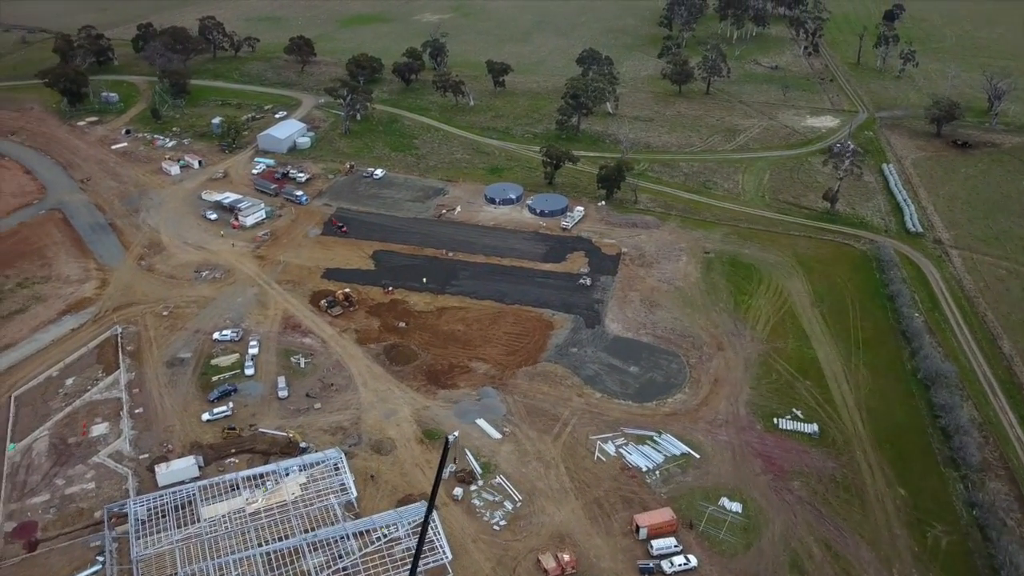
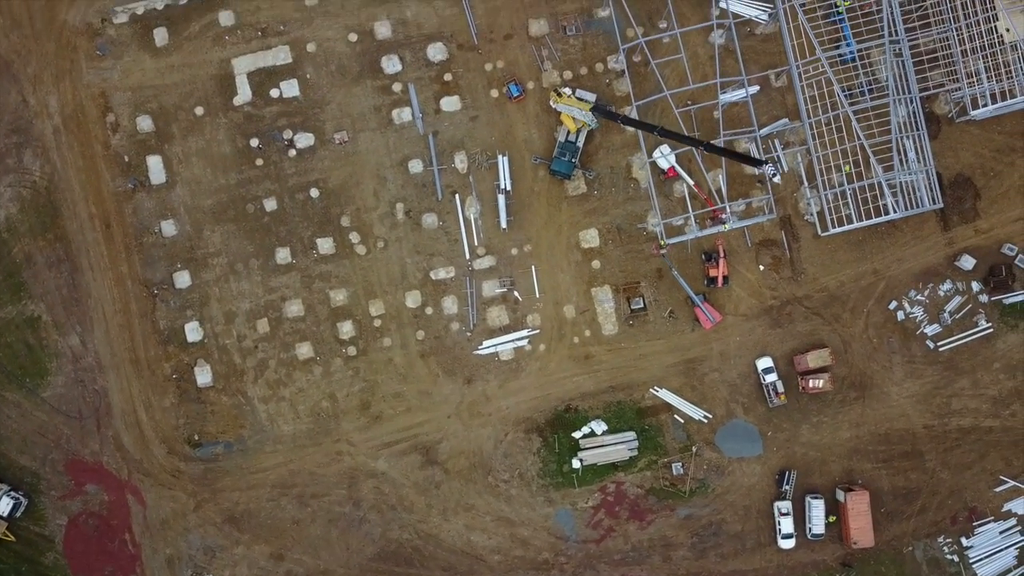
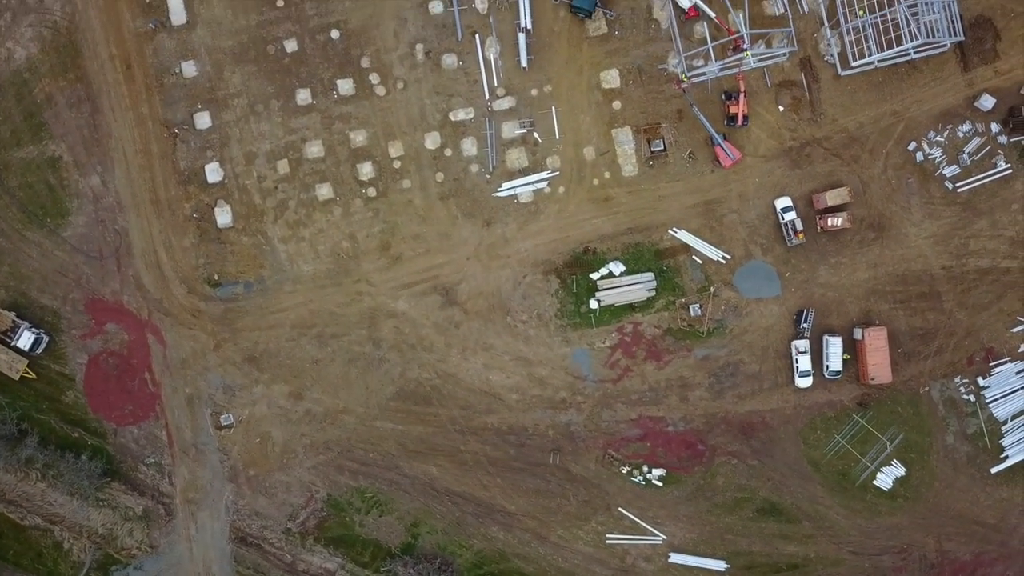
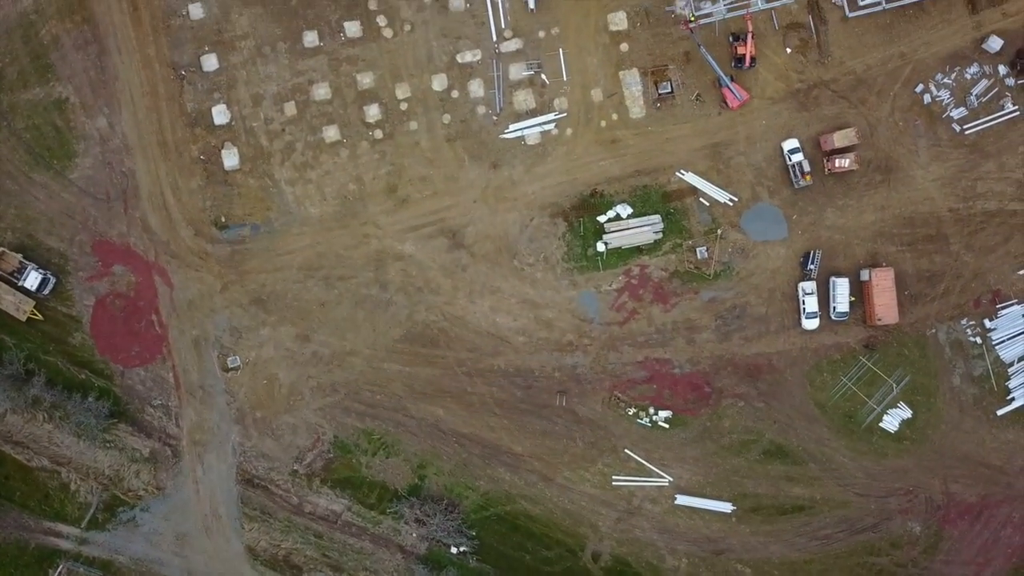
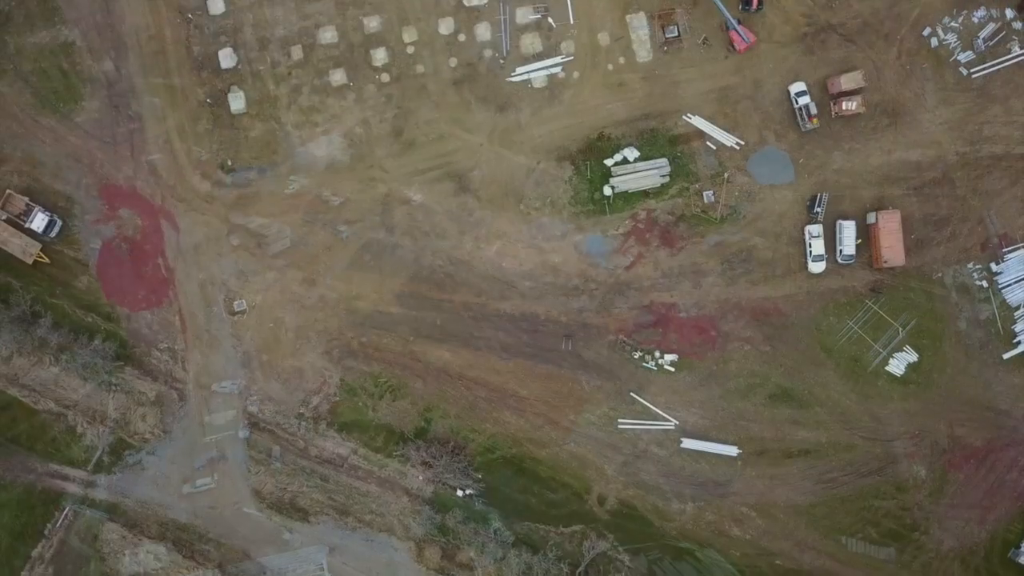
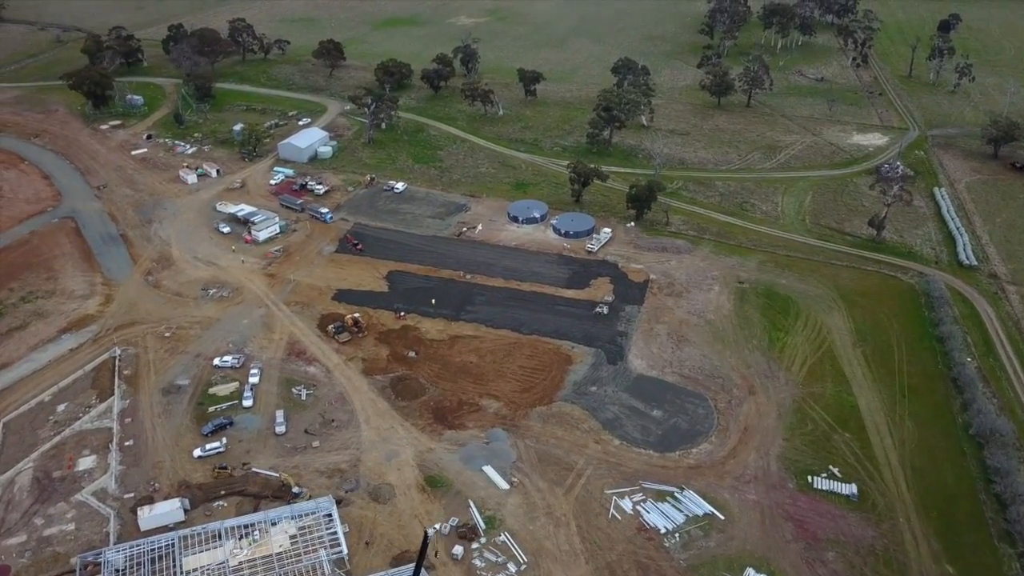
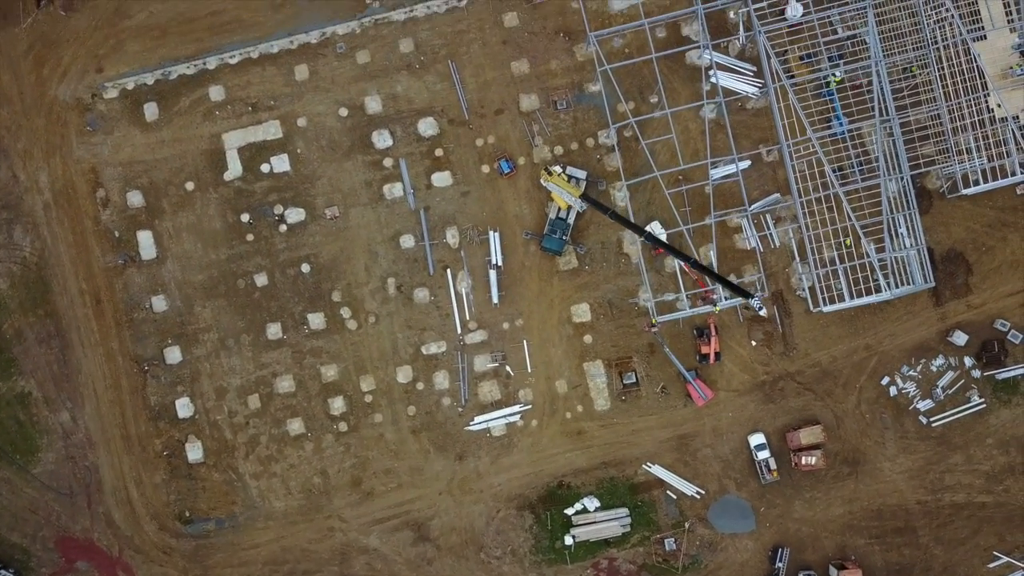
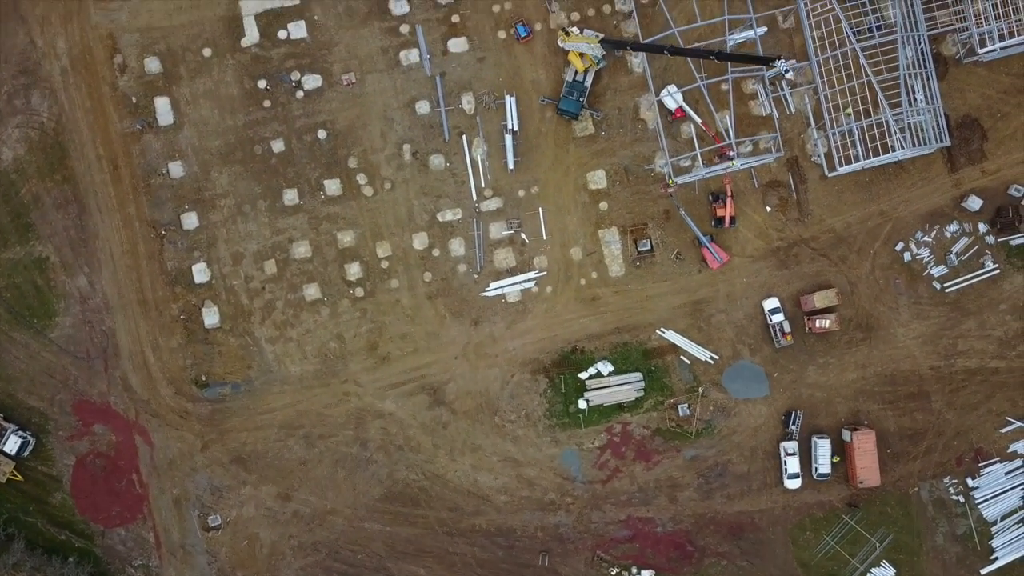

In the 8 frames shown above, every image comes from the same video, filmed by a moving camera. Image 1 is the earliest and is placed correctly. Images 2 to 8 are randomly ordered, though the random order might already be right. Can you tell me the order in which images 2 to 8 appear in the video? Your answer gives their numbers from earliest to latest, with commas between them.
6, 5, 4, 3, 8, 2, 7
